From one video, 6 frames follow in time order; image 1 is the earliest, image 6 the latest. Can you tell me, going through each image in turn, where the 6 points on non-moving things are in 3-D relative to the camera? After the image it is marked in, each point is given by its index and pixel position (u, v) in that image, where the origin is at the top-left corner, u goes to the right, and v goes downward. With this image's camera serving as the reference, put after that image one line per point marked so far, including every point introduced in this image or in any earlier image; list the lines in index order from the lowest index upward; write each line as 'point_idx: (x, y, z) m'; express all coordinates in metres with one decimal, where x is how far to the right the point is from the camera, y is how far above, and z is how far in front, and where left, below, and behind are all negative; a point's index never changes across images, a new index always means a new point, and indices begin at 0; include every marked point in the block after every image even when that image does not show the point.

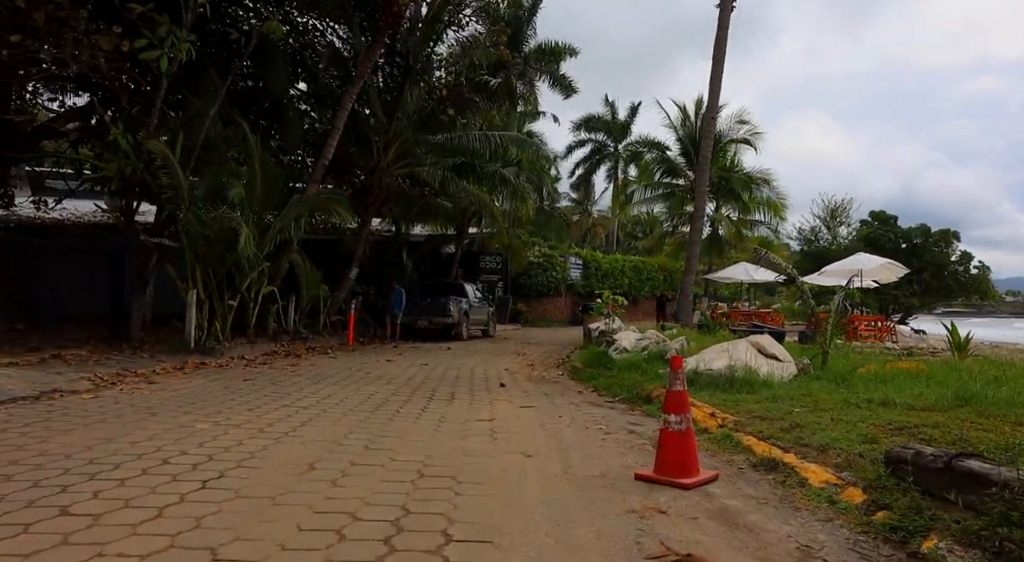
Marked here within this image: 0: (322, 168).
0: (-4.3, +2.6, +17.5) m
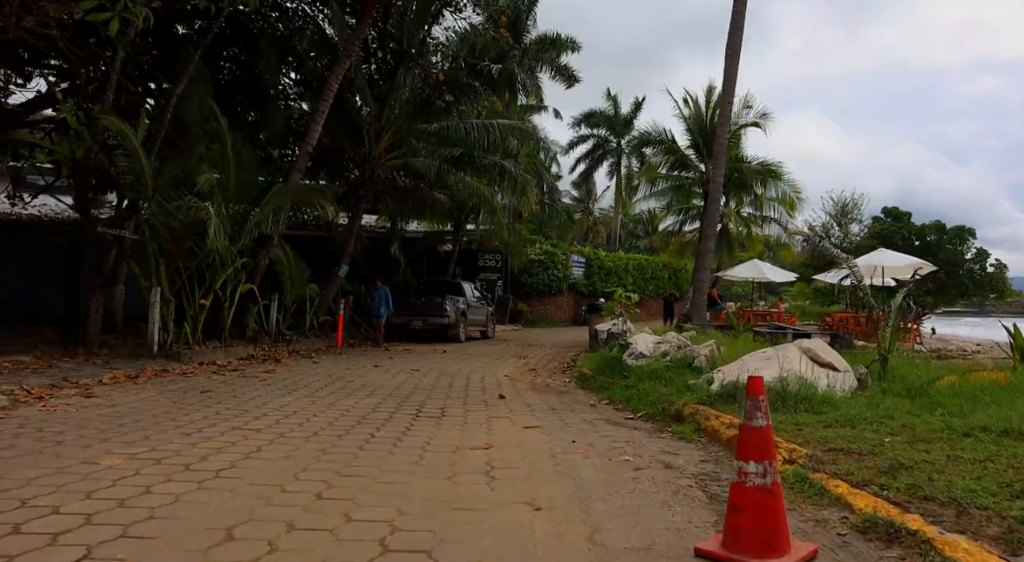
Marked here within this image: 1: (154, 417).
0: (-4.3, +2.7, +16.1) m
1: (-3.1, -1.2, +6.7) m
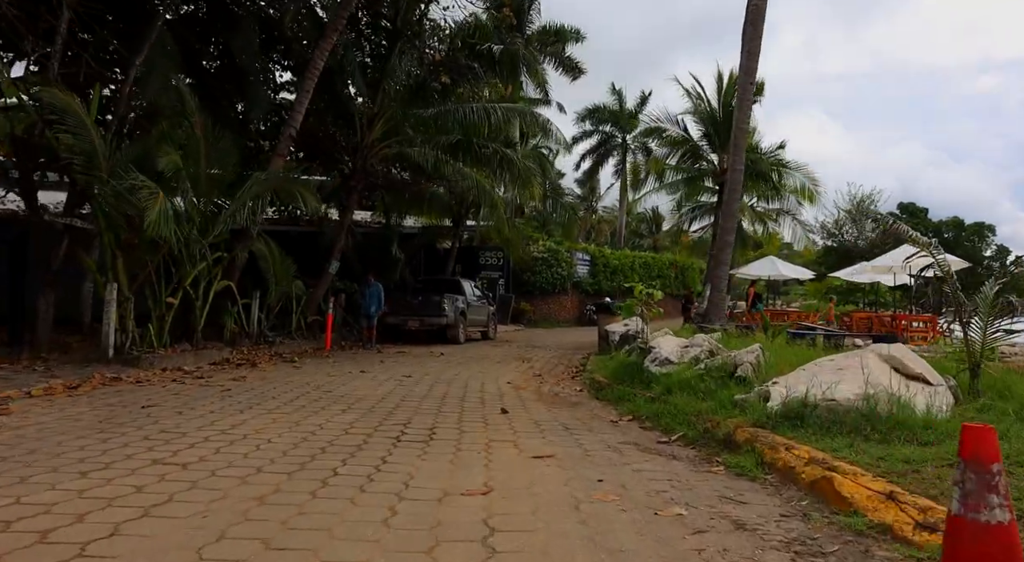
0: (-4.3, +2.7, +14.6) m
1: (-3.1, -1.1, +5.3) m
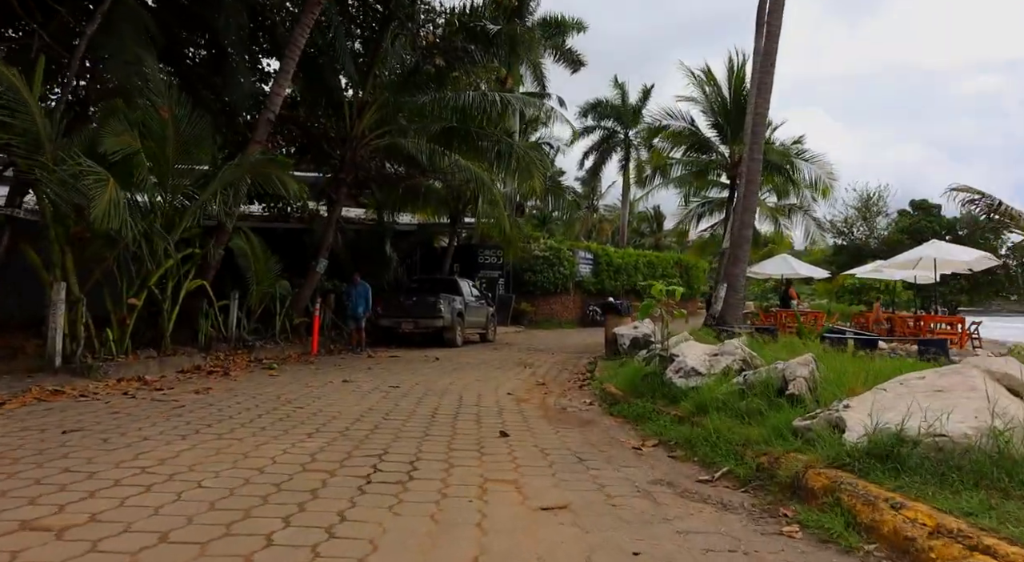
0: (-4.3, +2.7, +13.4) m
1: (-3.1, -1.1, +4.0) m
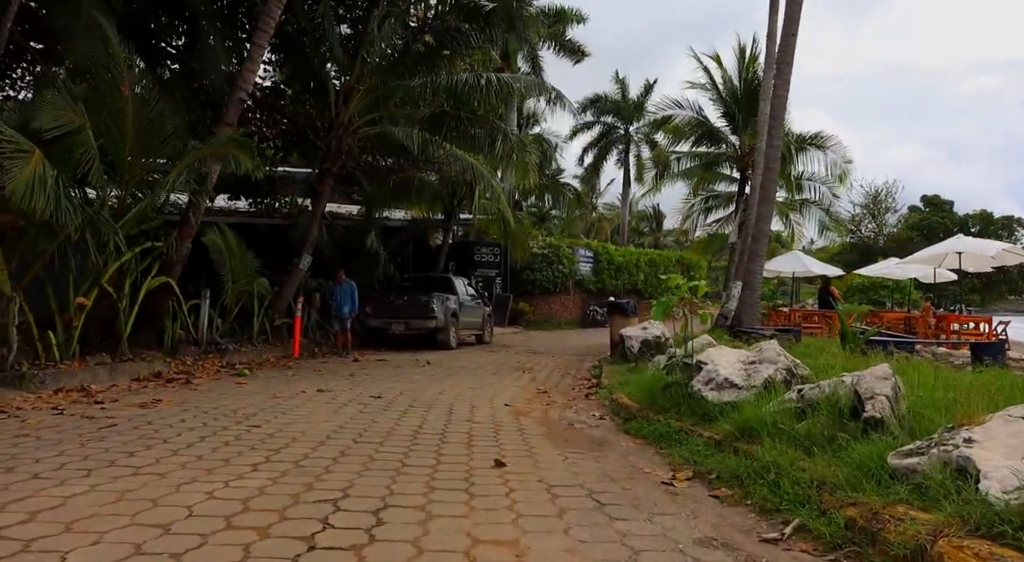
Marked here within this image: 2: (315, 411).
0: (-4.3, +2.8, +12.1) m
1: (-3.1, -1.0, +2.7) m
2: (-2.0, -1.3, +7.7) m
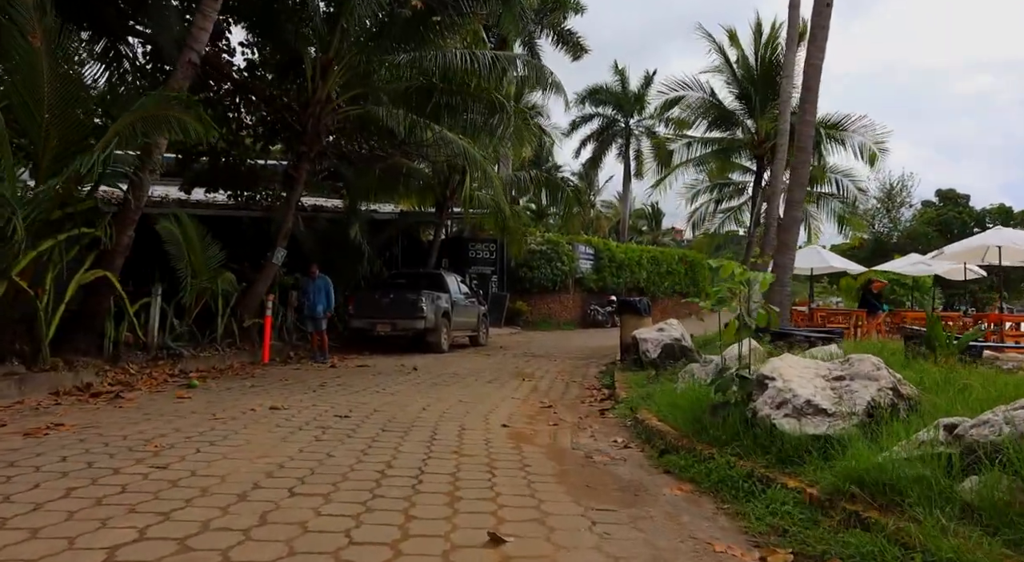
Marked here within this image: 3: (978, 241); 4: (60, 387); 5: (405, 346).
0: (-4.3, +2.9, +10.3) m
1: (-3.1, -1.0, +1.0) m
2: (-2.0, -1.2, +6.0) m
3: (+10.7, +0.9, +17.6) m
4: (-5.1, -1.2, +8.6) m
5: (-2.5, -1.5, +17.6) m
